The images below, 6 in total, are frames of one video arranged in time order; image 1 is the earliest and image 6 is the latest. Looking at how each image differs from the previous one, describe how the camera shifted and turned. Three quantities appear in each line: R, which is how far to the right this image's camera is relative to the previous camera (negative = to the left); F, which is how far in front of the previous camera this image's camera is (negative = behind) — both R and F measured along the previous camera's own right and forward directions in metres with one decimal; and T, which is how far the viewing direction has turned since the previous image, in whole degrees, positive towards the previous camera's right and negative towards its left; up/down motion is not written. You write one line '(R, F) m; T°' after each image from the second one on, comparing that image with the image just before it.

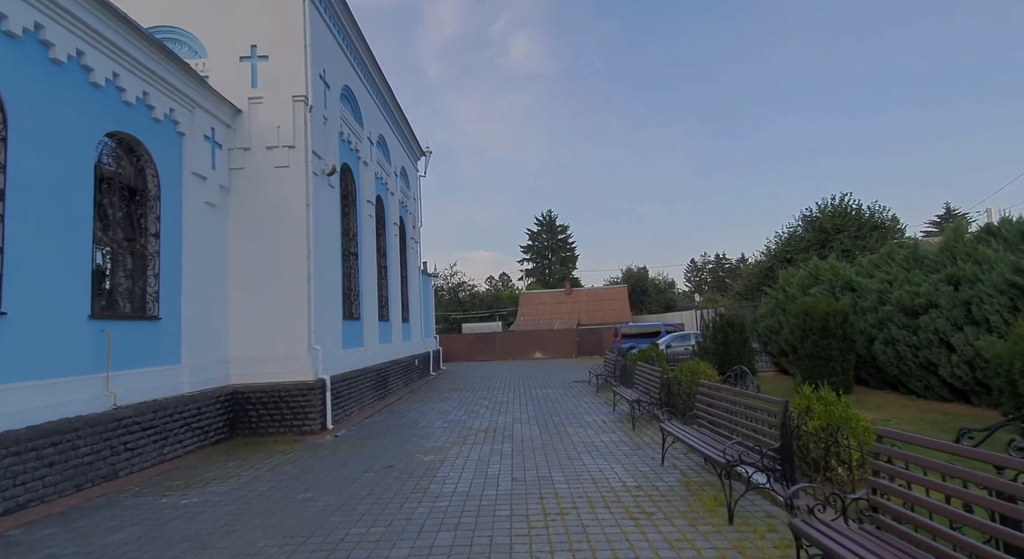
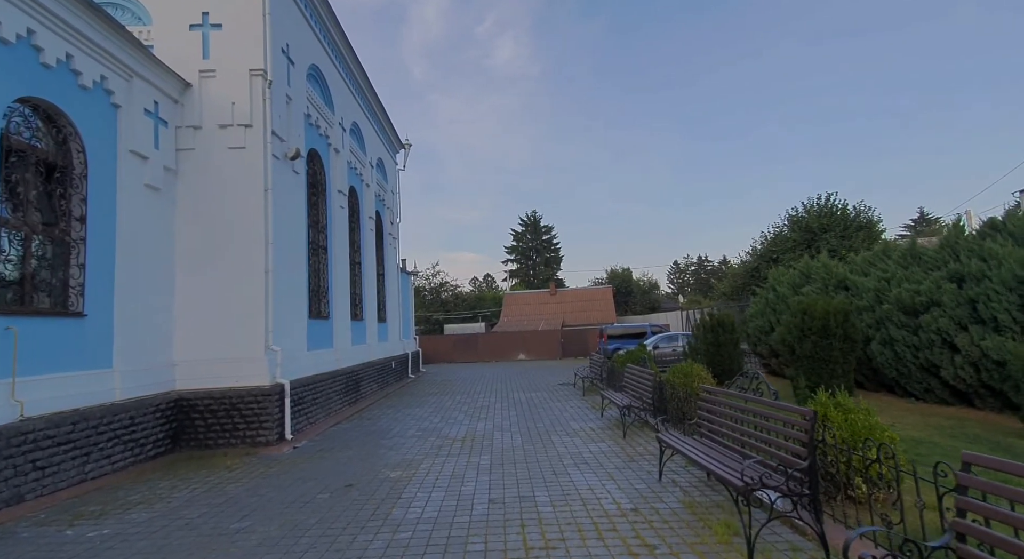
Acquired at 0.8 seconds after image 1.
(+0.1, +0.7) m; +2°
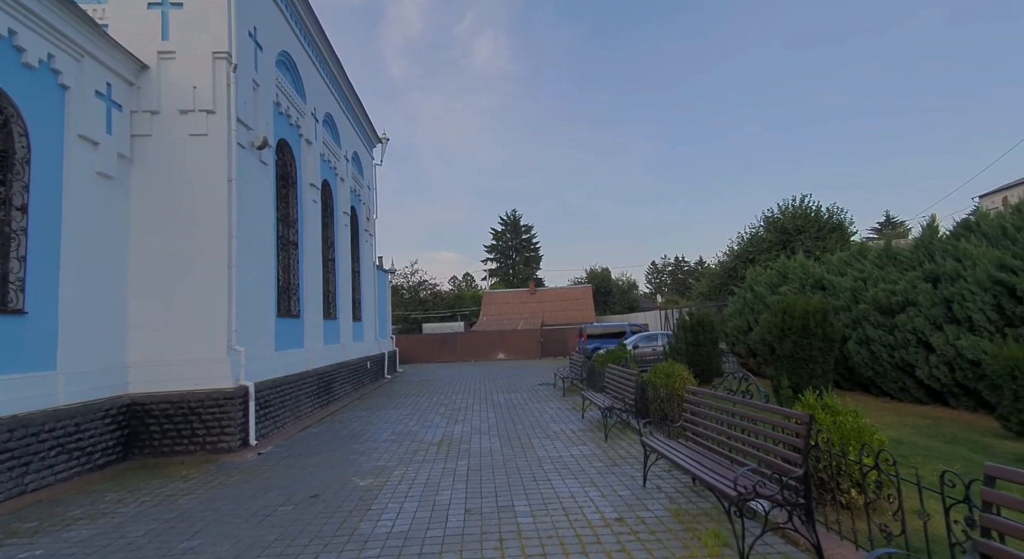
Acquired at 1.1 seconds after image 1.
(0.0, +0.3) m; +3°
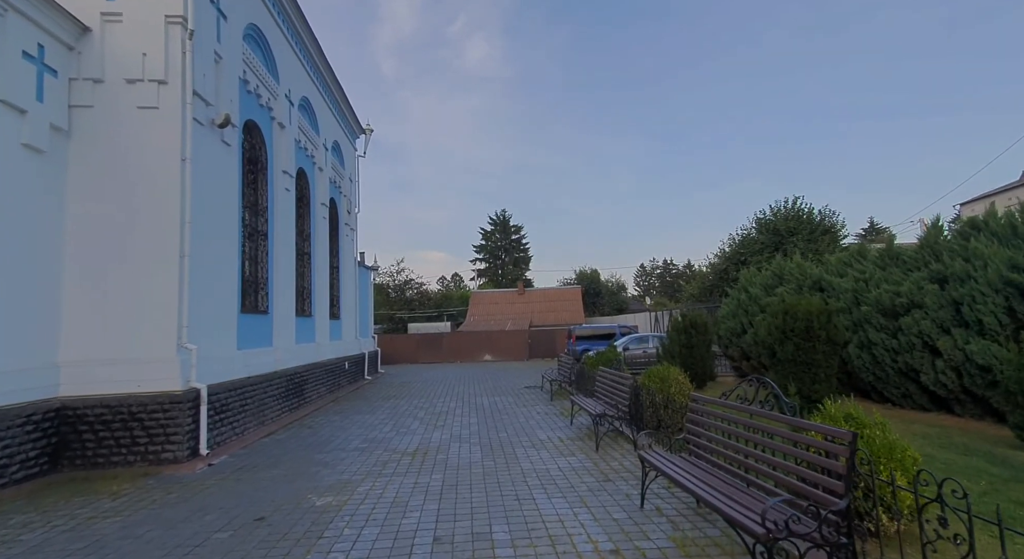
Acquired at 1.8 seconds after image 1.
(+0.1, +0.6) m; +1°
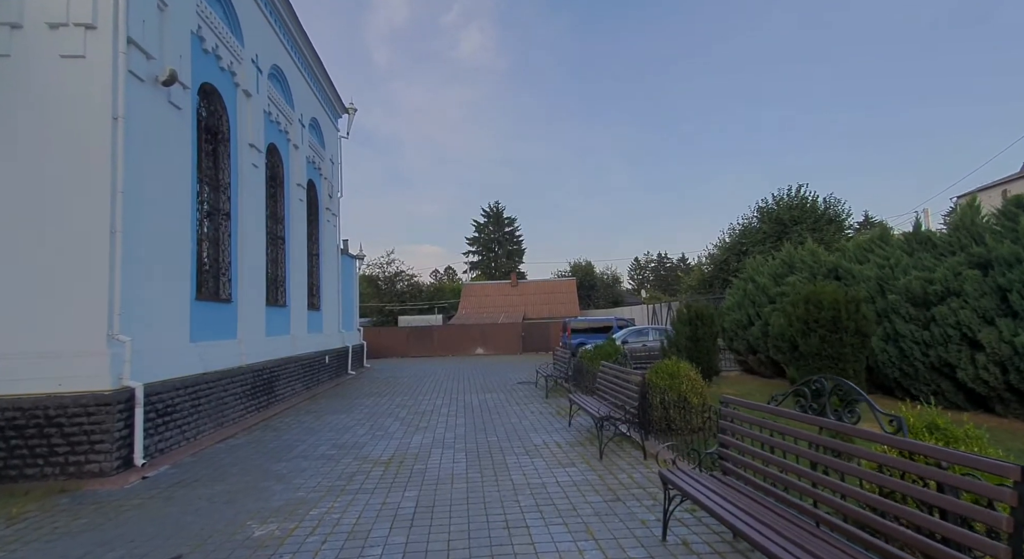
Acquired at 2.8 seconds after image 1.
(0.0, +0.9) m; +1°
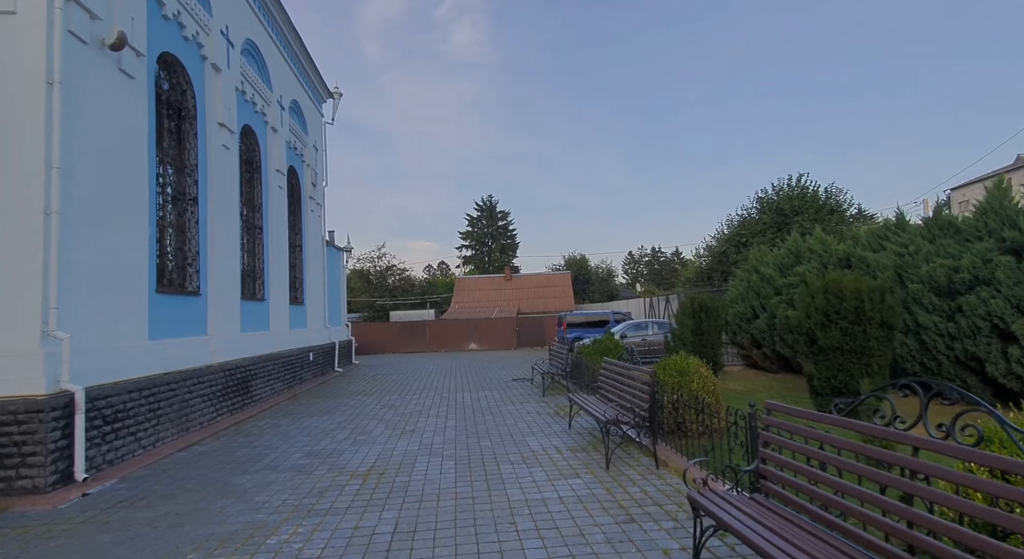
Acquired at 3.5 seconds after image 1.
(0.0, +0.6) m; +1°
